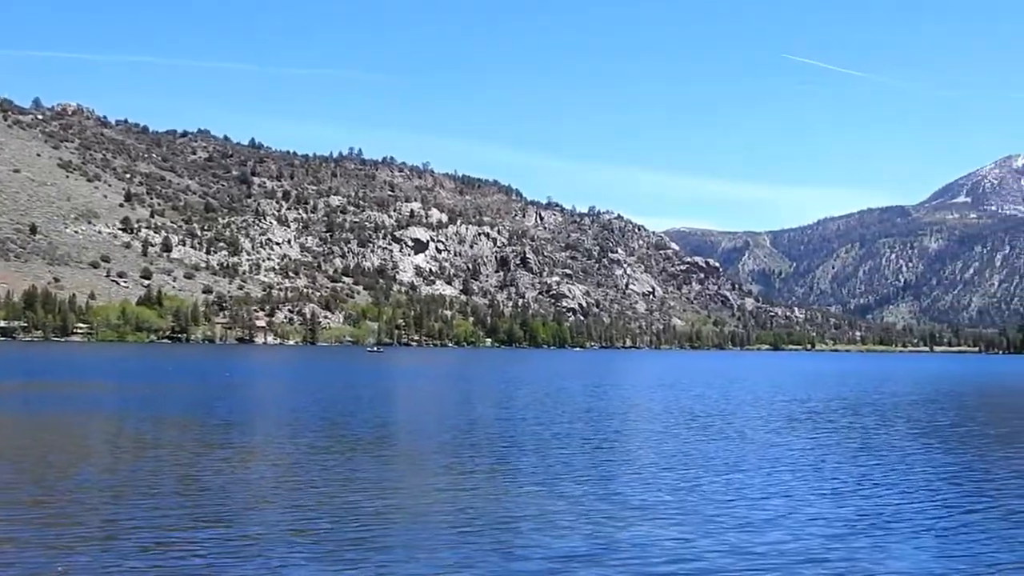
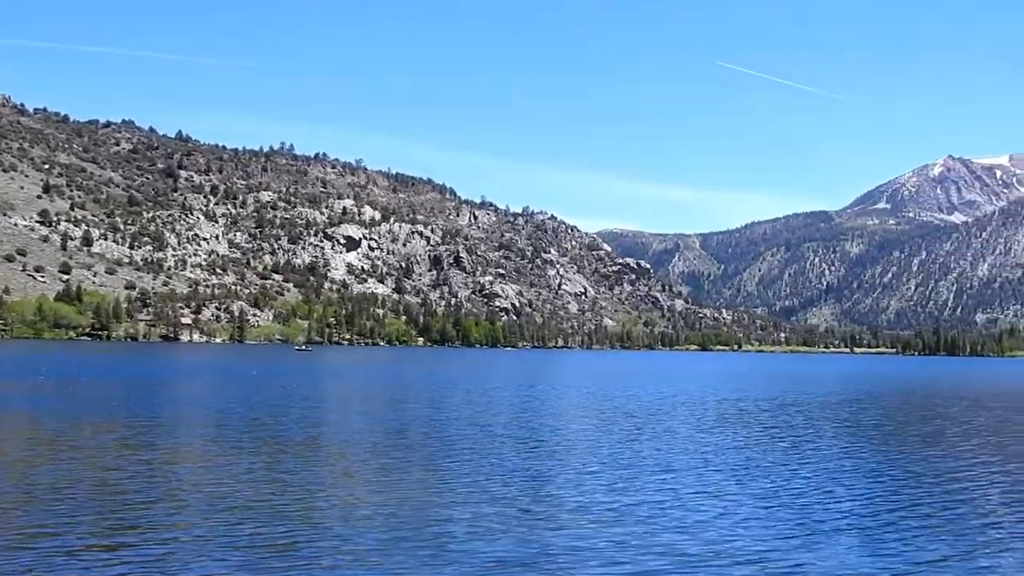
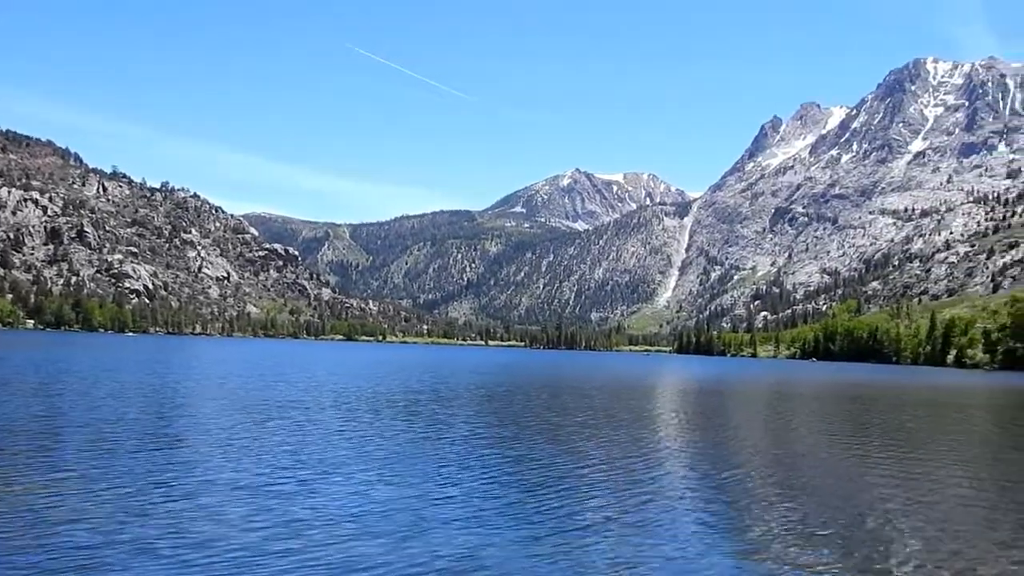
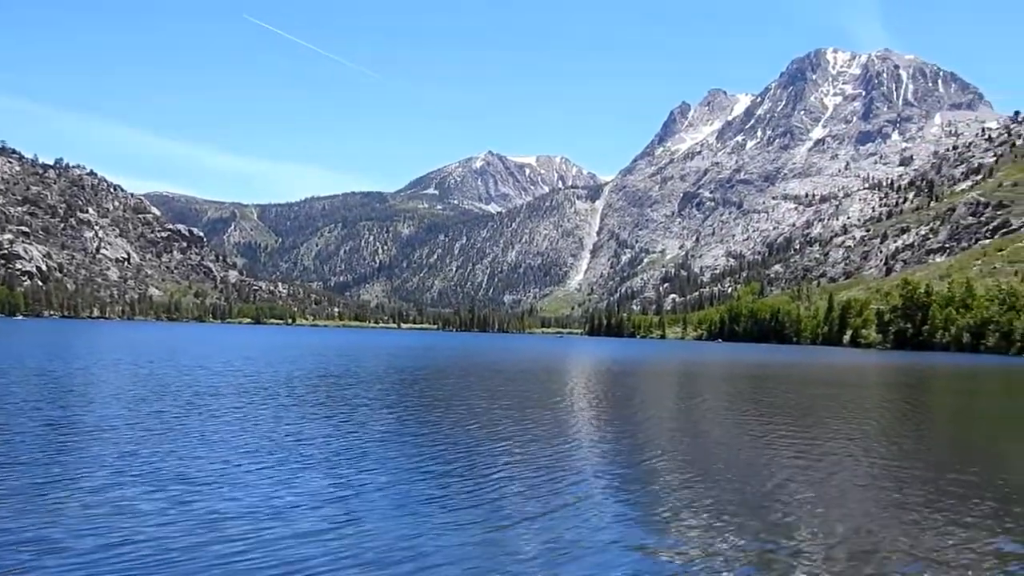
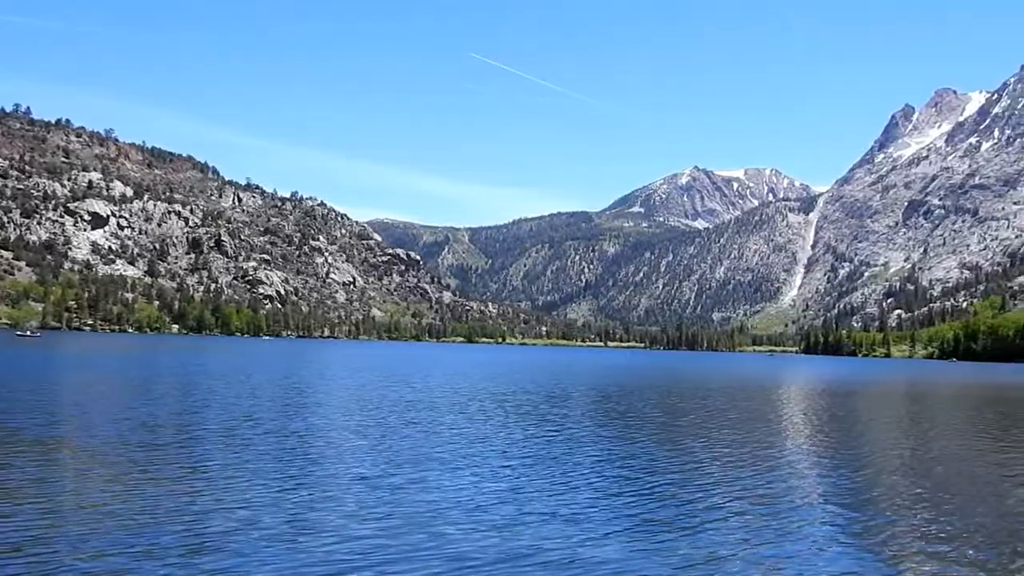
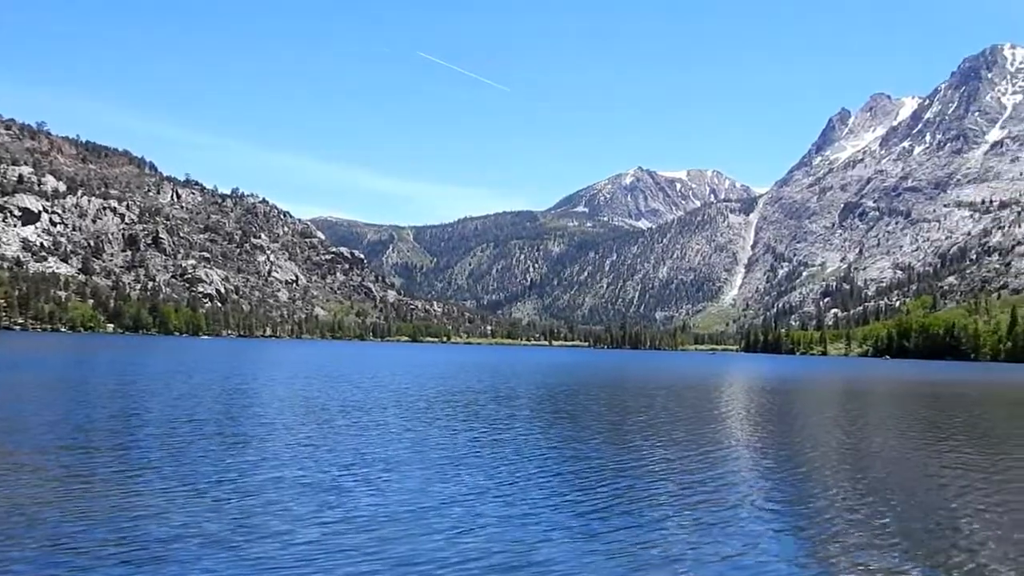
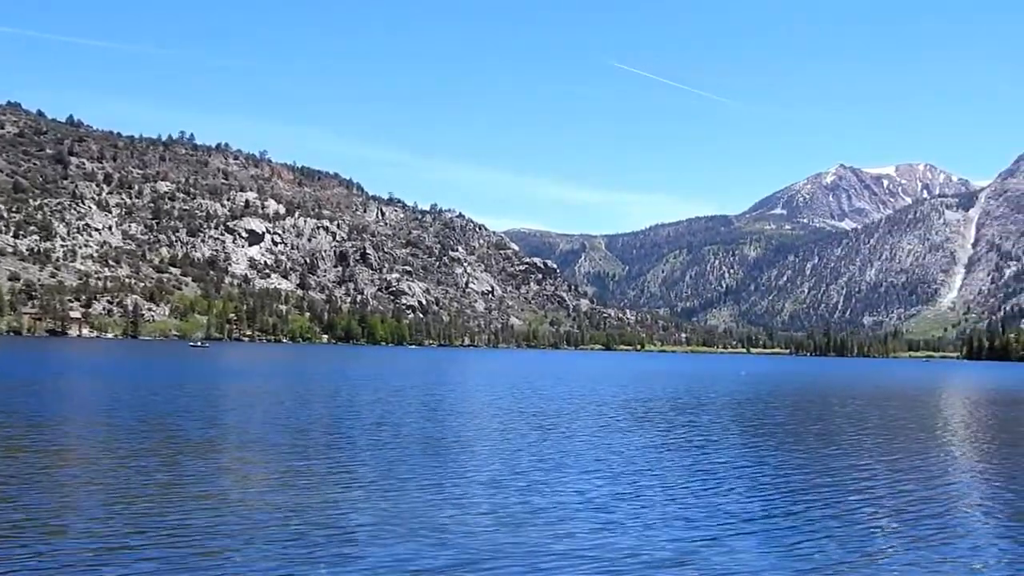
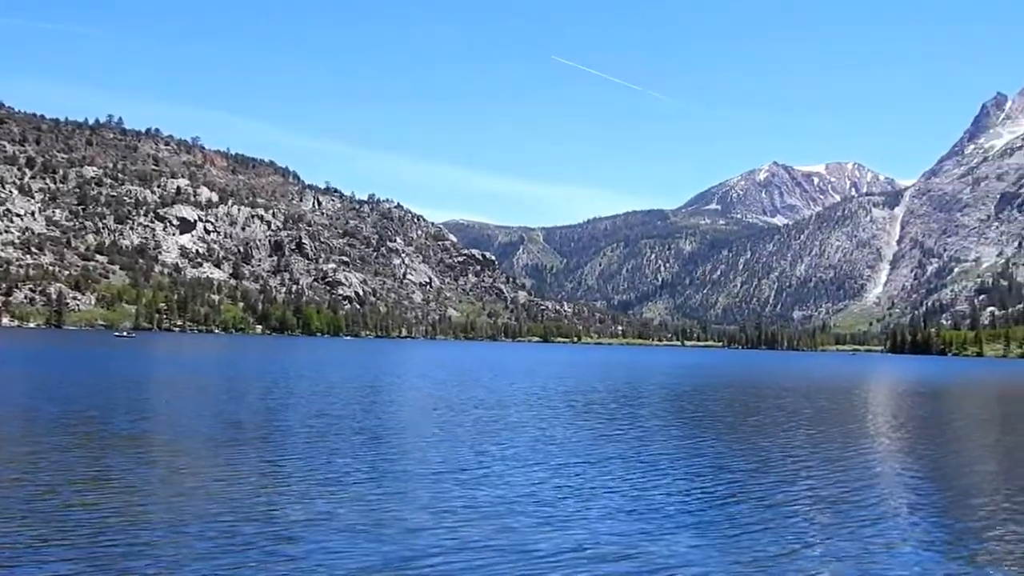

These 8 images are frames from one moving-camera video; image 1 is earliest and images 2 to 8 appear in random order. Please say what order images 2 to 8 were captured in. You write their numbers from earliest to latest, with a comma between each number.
2, 7, 8, 5, 6, 3, 4
